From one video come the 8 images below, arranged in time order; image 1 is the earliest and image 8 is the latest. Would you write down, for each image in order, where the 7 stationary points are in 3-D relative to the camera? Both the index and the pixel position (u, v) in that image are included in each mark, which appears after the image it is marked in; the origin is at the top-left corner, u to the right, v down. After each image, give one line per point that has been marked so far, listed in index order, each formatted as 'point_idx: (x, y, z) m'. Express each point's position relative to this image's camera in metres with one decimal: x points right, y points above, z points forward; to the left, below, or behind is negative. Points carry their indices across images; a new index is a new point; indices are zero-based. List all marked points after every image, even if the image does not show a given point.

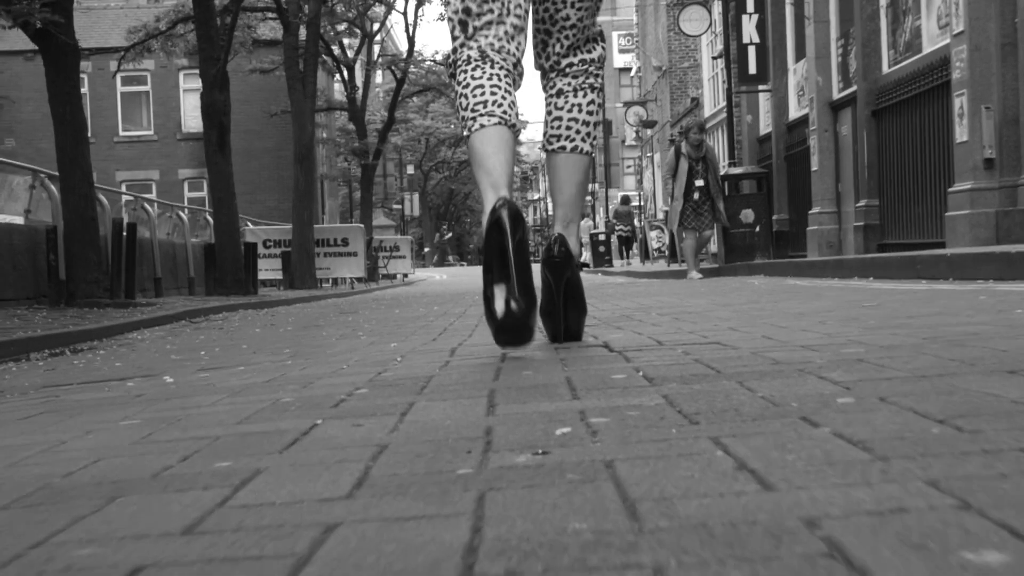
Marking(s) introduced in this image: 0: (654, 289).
0: (+1.2, 0.0, +11.9) m
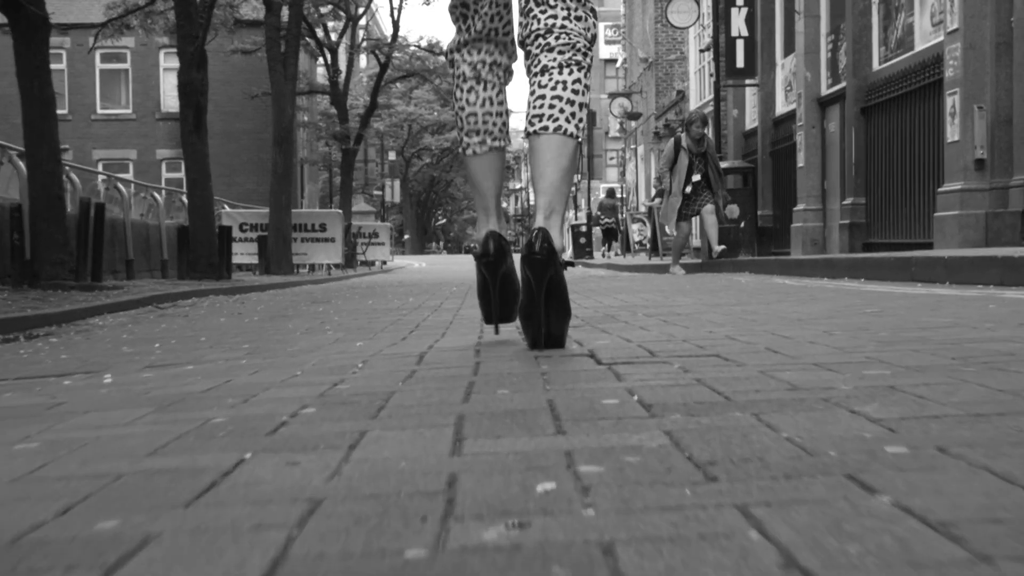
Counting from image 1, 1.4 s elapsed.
0: (+1.0, 0.0, +11.5) m
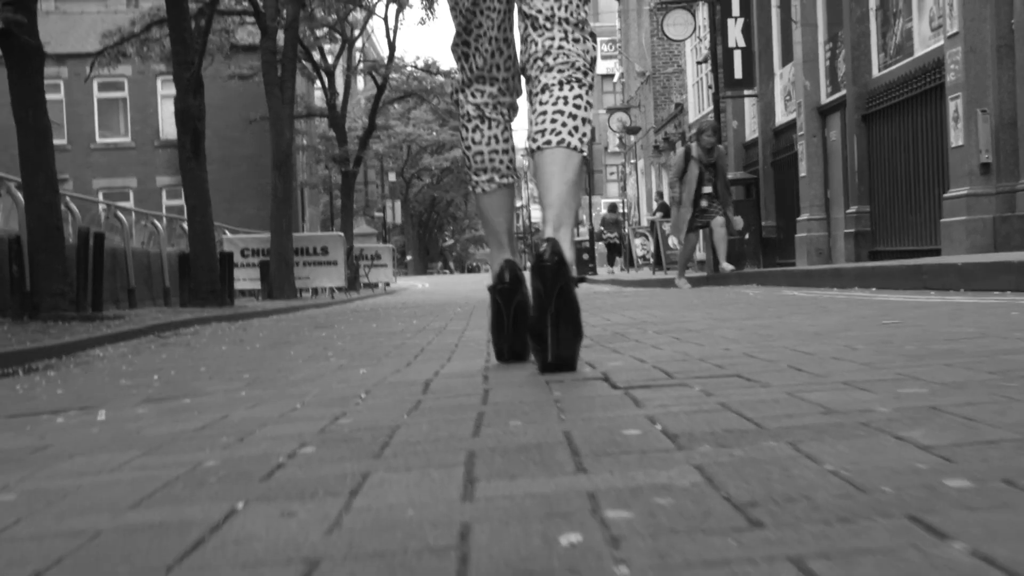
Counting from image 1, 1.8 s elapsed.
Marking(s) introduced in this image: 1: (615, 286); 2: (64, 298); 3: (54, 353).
0: (+1.1, -0.1, +11.3) m
1: (+1.5, 0.0, +19.1) m
2: (-3.5, -0.1, +10.4) m
3: (-3.0, -0.4, +8.9) m
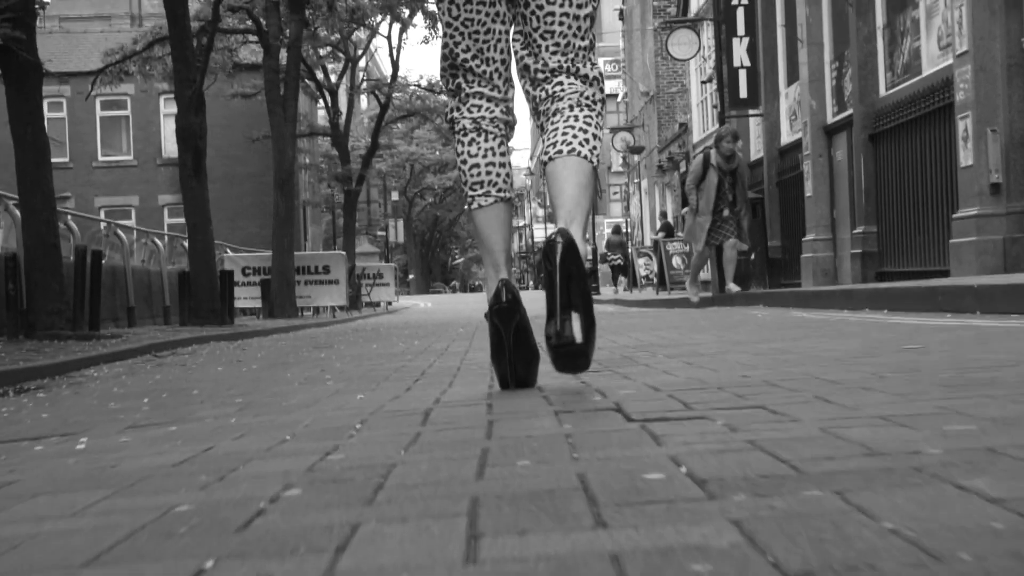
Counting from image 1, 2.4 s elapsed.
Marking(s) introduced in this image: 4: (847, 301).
0: (+1.1, -0.3, +11.1) m
1: (+1.5, -0.3, +18.9) m
2: (-3.5, -0.2, +10.2) m
3: (-3.0, -0.5, +8.7) m
4: (+2.7, -0.1, +10.7) m
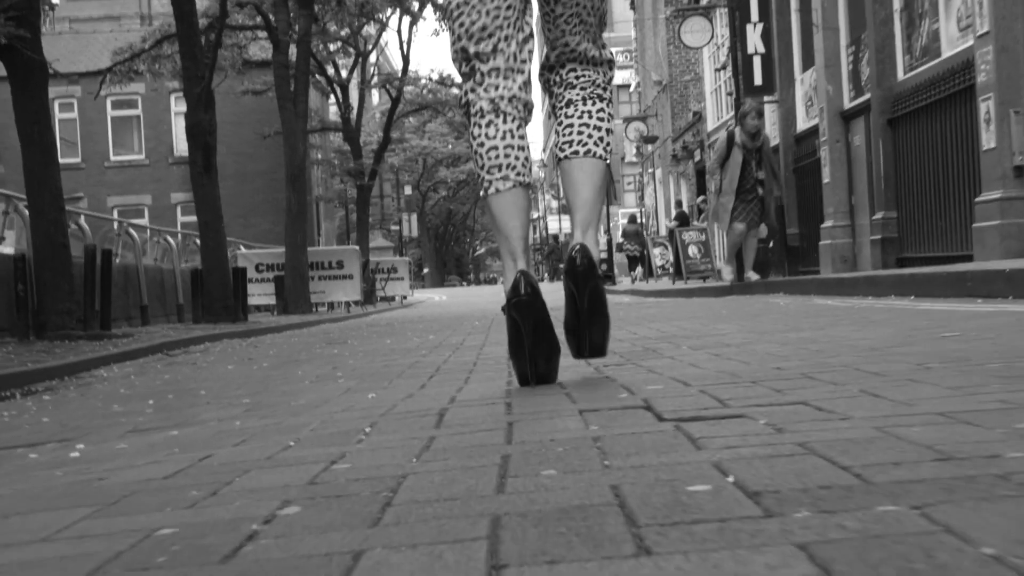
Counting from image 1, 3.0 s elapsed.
0: (+1.2, -0.2, +10.9) m
1: (+1.8, -0.1, +18.6) m
2: (-3.3, -0.2, +10.0) m
3: (-2.9, -0.5, +8.5) m
4: (+2.8, 0.0, +10.5) m
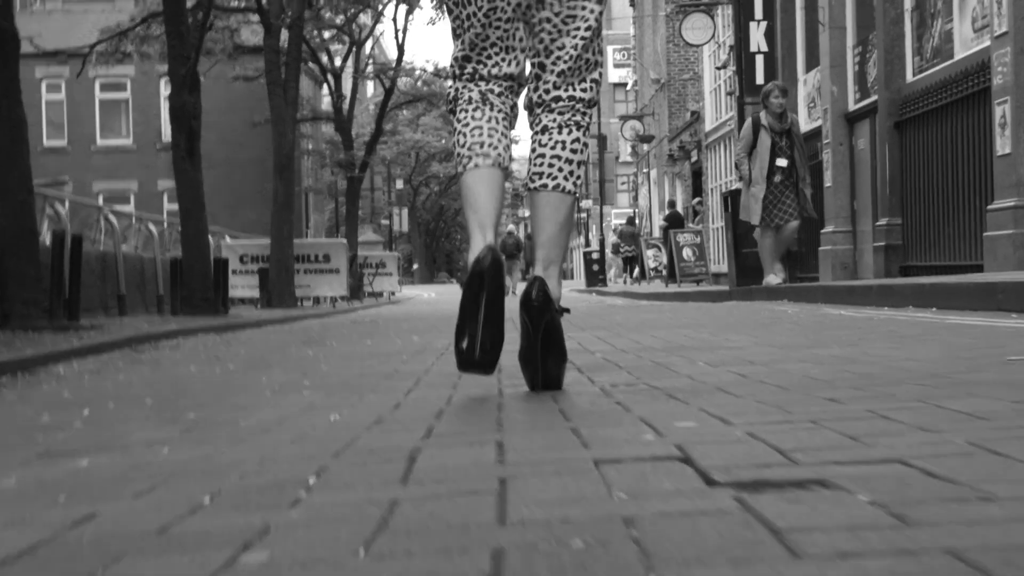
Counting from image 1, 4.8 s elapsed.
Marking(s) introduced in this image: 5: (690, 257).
0: (+1.2, -0.2, +10.2) m
1: (+1.6, -0.2, +17.9) m
2: (-3.4, -0.1, +9.3) m
3: (-3.0, -0.5, +7.8) m
4: (+2.8, -0.1, +9.8) m
5: (+2.5, +0.4, +19.2) m
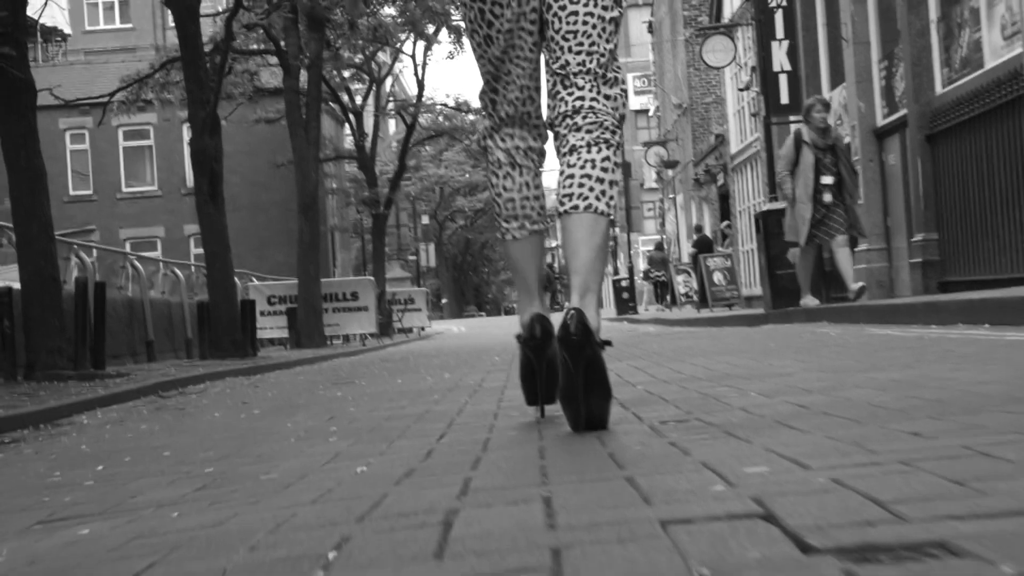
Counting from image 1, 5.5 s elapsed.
0: (+1.4, -0.4, +9.9) m
1: (+2.0, -0.5, +17.6) m
2: (-3.2, -0.5, +9.1) m
3: (-2.8, -0.8, +7.5) m
4: (+3.0, -0.2, +9.4) m
5: (+3.0, +0.1, +18.9) m
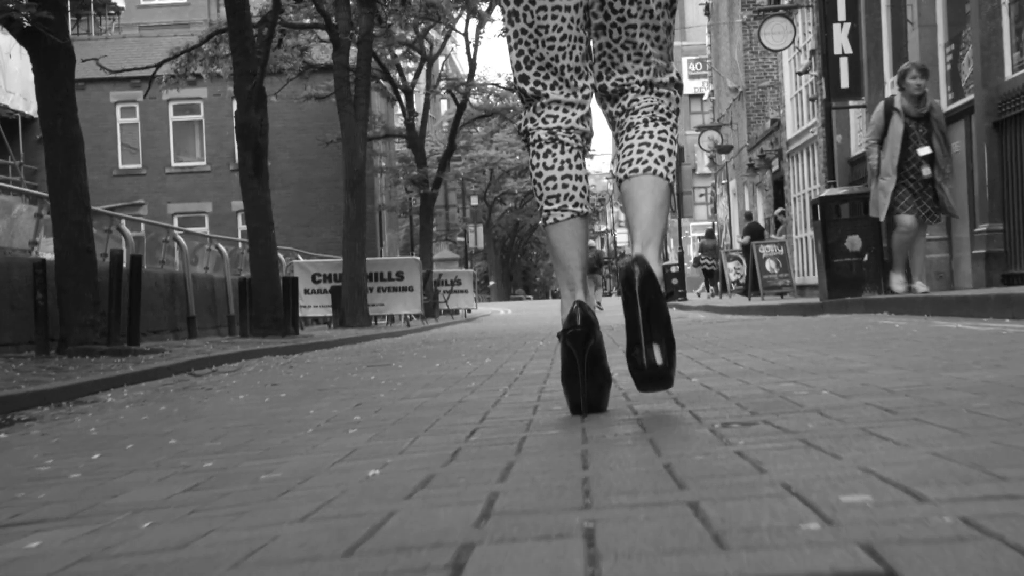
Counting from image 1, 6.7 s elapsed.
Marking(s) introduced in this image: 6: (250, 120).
0: (+1.7, -0.3, +9.3) m
1: (+2.6, -0.3, +17.0) m
2: (-2.9, -0.3, +8.7) m
3: (-2.5, -0.6, +7.1) m
4: (+3.3, -0.1, +8.9) m
5: (+3.6, +0.3, +18.3) m
6: (-2.7, +1.7, +13.1) m
